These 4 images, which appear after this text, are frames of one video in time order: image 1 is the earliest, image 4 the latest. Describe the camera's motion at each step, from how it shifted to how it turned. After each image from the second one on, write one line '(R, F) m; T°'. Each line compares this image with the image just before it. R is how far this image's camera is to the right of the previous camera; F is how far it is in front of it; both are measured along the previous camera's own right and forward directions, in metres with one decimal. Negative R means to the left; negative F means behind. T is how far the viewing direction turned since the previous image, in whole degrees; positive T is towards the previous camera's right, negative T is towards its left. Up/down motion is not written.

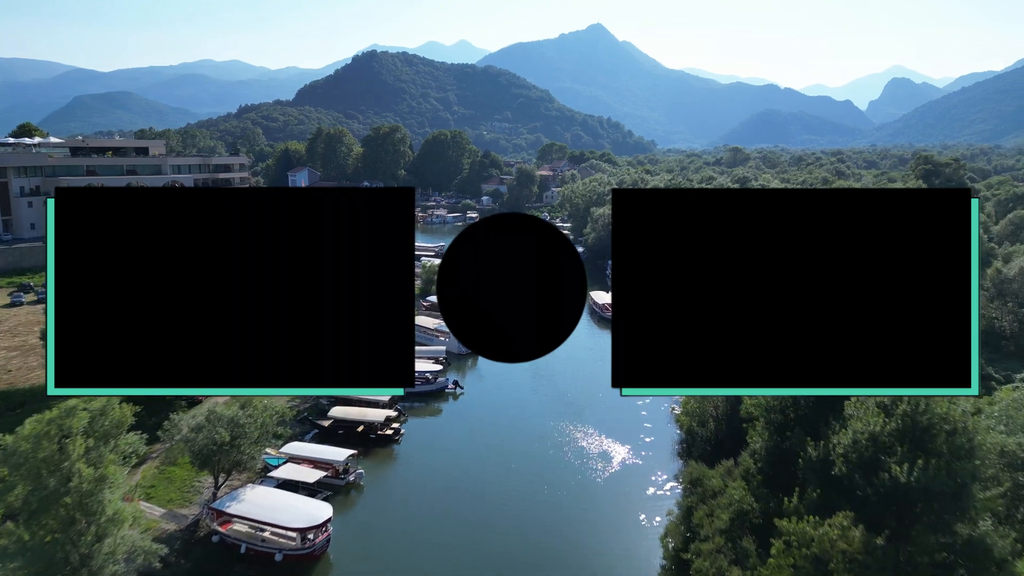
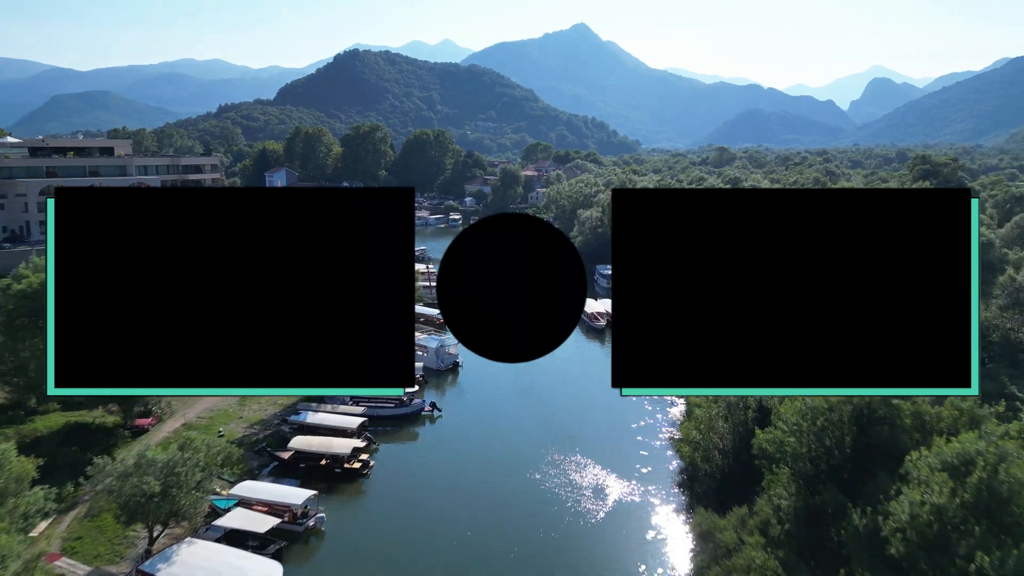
(+0.1, +1.4) m; +1°
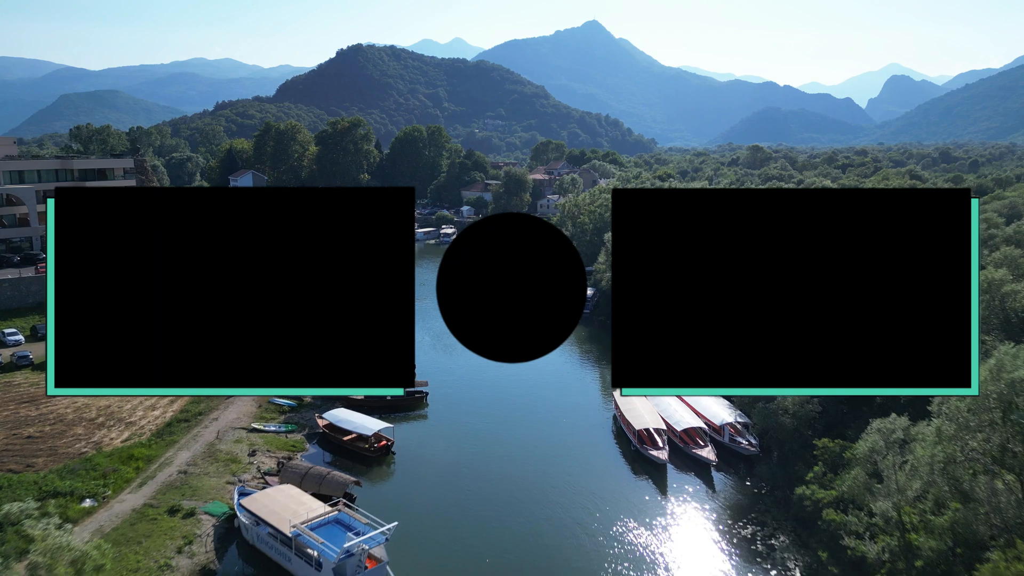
(+0.4, +9.8) m; -1°
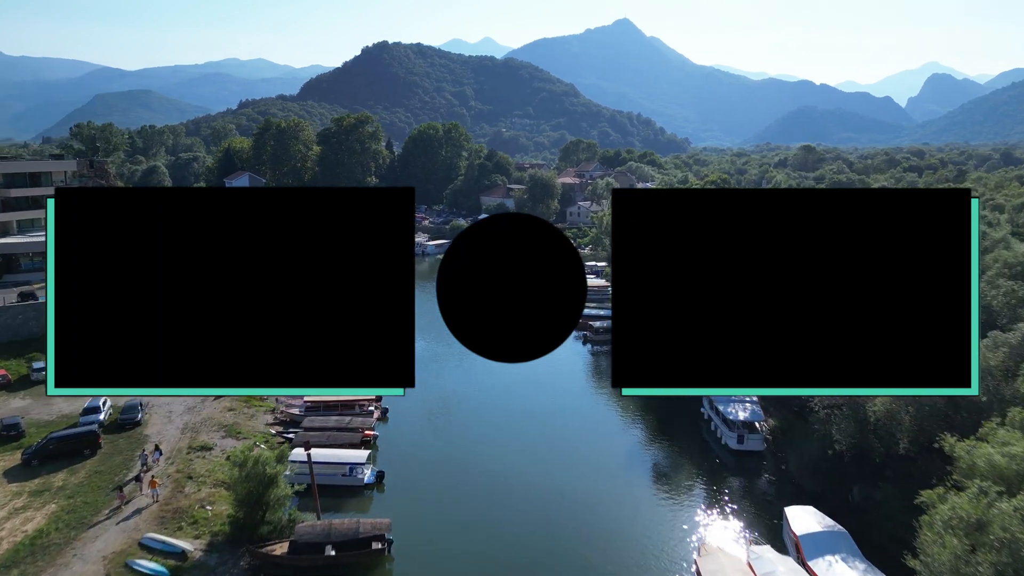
(+0.1, +6.3) m; -3°
